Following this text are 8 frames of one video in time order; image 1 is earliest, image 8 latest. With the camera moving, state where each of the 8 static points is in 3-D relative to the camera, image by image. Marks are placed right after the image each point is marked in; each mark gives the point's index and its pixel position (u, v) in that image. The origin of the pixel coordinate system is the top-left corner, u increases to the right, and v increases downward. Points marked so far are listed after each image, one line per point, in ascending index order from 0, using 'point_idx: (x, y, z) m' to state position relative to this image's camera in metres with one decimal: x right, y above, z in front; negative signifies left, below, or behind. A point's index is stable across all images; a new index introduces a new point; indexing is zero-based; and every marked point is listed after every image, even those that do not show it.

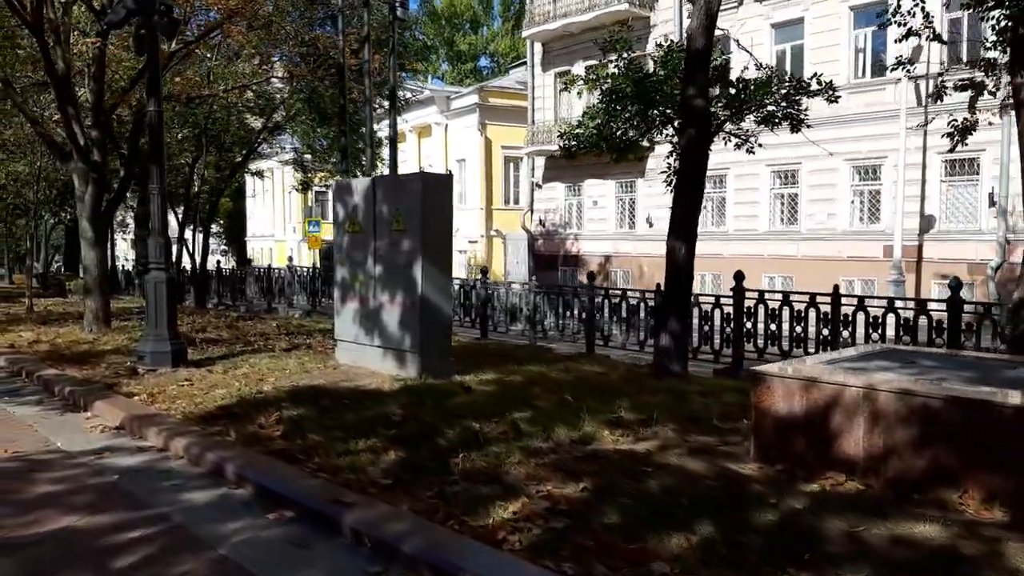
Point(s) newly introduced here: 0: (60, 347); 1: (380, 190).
0: (-6.8, -0.9, +11.8) m
1: (-1.7, +1.2, +9.7) m
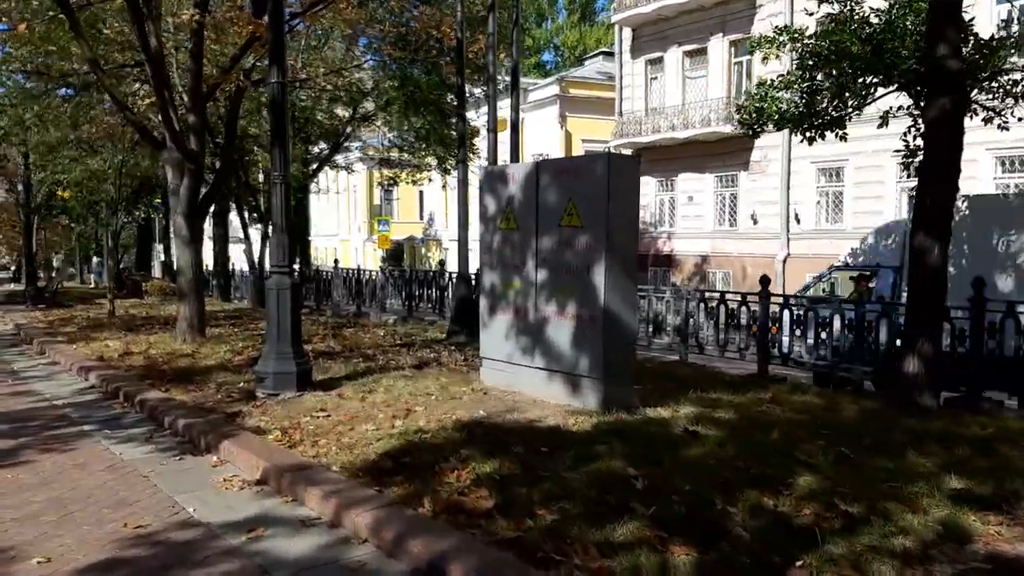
0: (-4.7, -1.0, +10.4) m
1: (+0.3, +1.1, +7.9) m
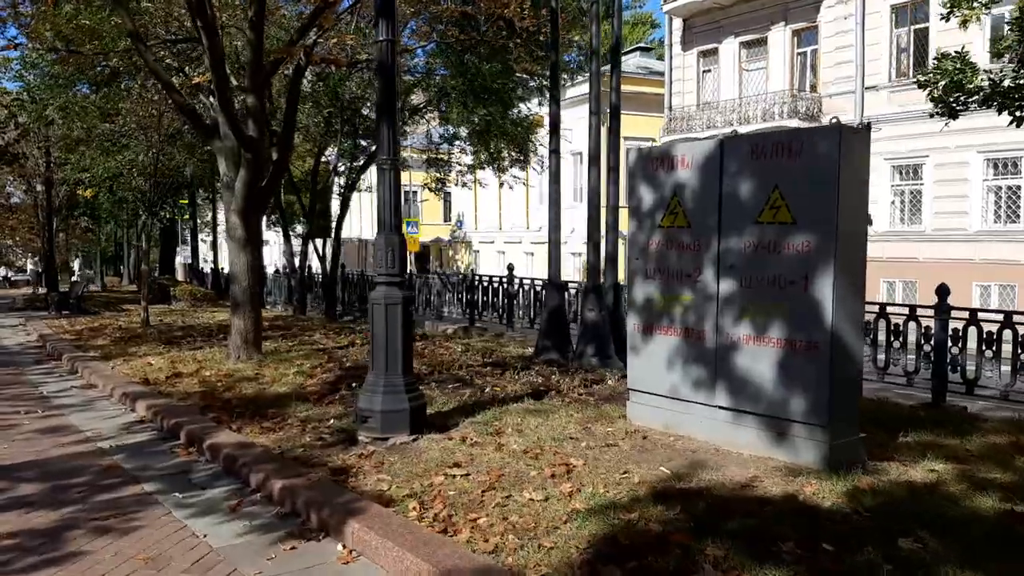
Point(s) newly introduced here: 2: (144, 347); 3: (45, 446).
0: (-3.3, -1.1, +8.6) m
1: (+1.7, +1.0, +6.1) m
2: (-5.8, -0.9, +12.3) m
3: (-4.1, -1.4, +6.8) m
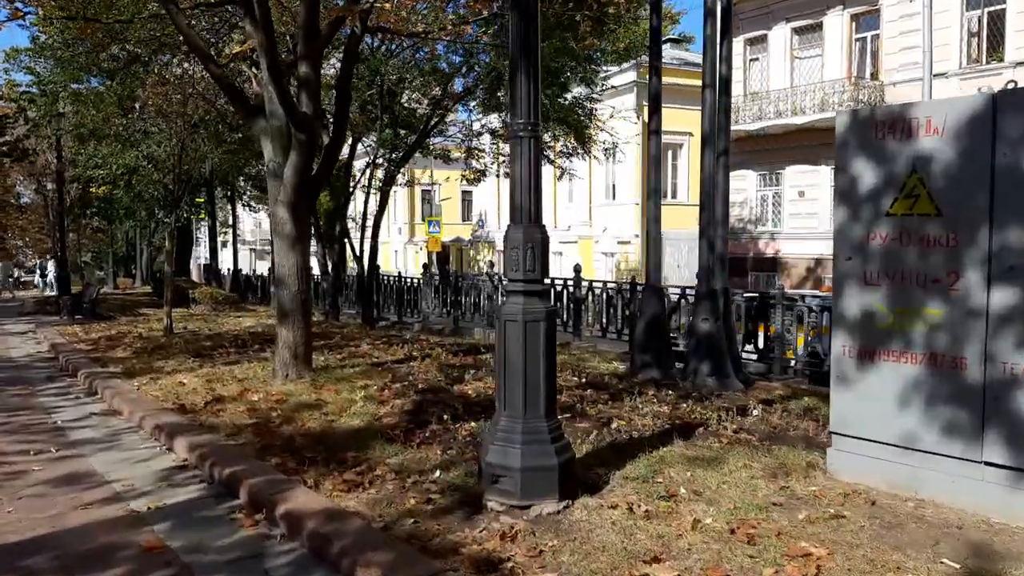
0: (-2.1, -1.2, +7.0) m
1: (+2.8, +1.0, +4.4) m
2: (-4.6, -1.0, +10.7) m
3: (-2.9, -1.4, +5.1) m
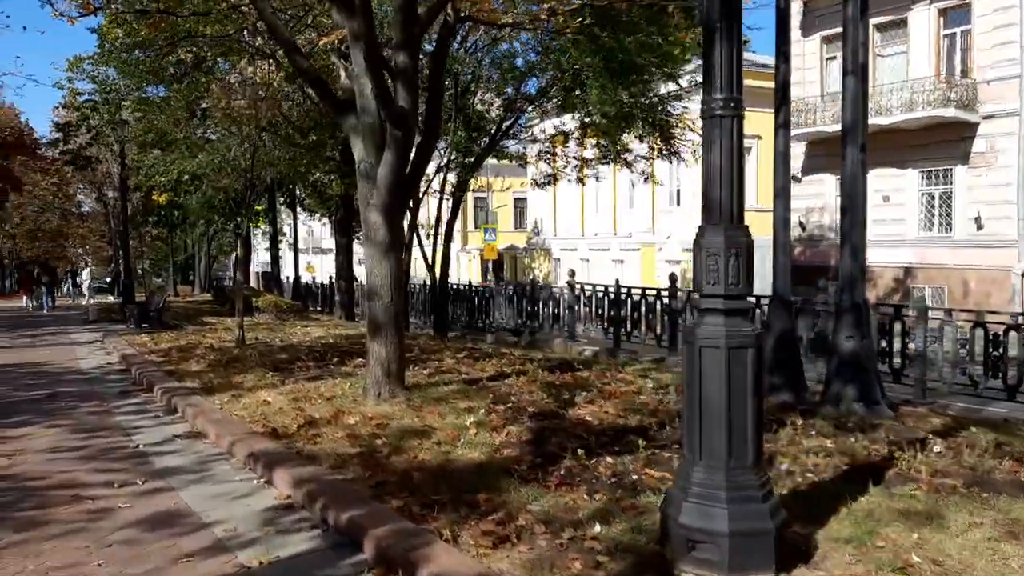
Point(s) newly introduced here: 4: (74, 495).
0: (-1.1, -1.3, +6.2) m
1: (+3.8, +0.9, +3.4) m
2: (-3.3, -1.1, +10.0) m
3: (-2.0, -1.5, +4.4) m
4: (-3.1, -1.5, +5.6) m
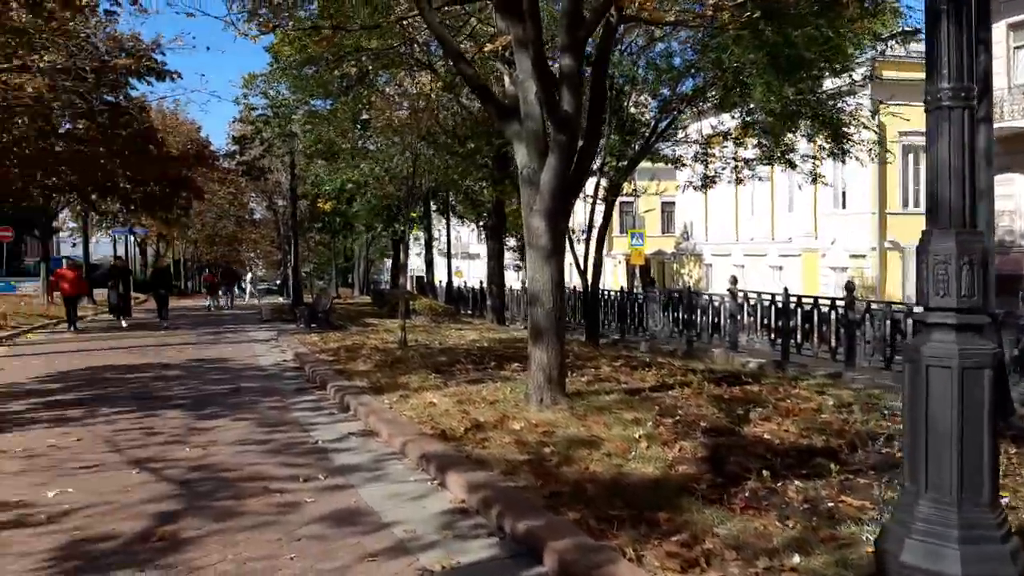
0: (+0.3, -1.3, +6.1) m
1: (+4.5, +0.8, +2.5) m
2: (-1.3, -1.2, +10.3) m
3: (-0.9, -1.5, +4.5) m
4: (-1.9, -1.5, +5.8) m
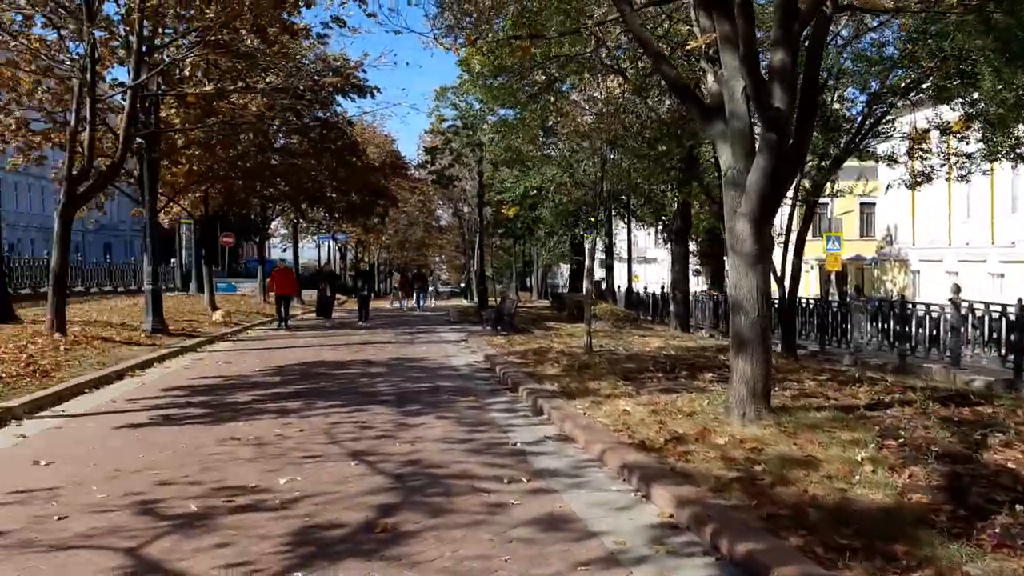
0: (+1.8, -1.4, +5.7) m
1: (+5.2, +0.7, +1.3) m
2: (+1.3, -1.3, +10.2) m
3: (+0.3, -1.6, +4.5) m
4: (-0.3, -1.5, +6.0) m
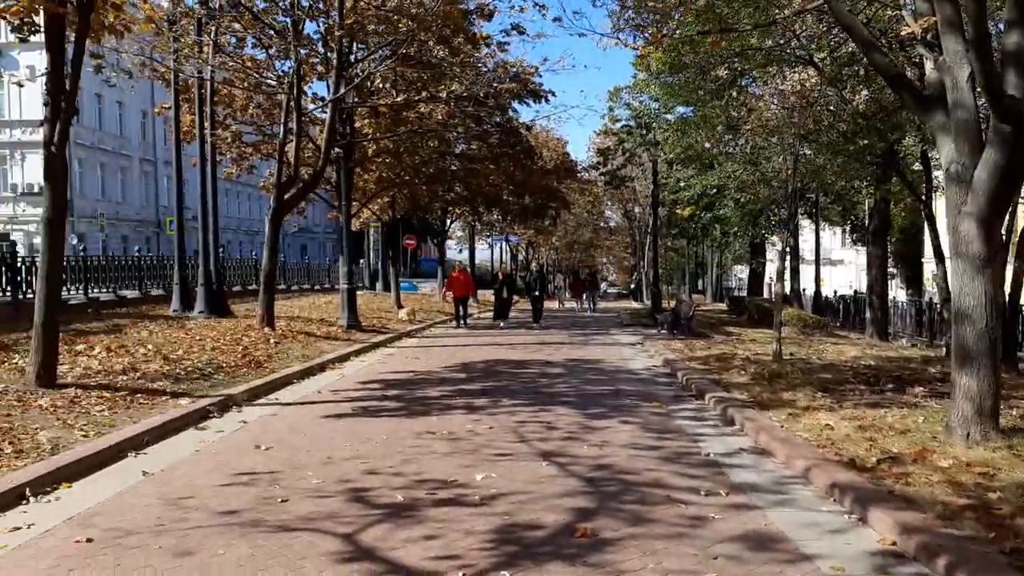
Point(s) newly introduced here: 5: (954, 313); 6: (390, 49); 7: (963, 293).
0: (+3.2, -1.4, +5.1) m
1: (+5.6, +0.6, +0.1) m
2: (+3.6, -1.3, +9.6) m
3: (+1.4, -1.6, +4.2) m
4: (+1.2, -1.6, +5.8) m
5: (+4.2, -0.2, +7.3) m
6: (-2.6, +5.1, +16.6) m
7: (+4.2, -0.1, +7.2) m
